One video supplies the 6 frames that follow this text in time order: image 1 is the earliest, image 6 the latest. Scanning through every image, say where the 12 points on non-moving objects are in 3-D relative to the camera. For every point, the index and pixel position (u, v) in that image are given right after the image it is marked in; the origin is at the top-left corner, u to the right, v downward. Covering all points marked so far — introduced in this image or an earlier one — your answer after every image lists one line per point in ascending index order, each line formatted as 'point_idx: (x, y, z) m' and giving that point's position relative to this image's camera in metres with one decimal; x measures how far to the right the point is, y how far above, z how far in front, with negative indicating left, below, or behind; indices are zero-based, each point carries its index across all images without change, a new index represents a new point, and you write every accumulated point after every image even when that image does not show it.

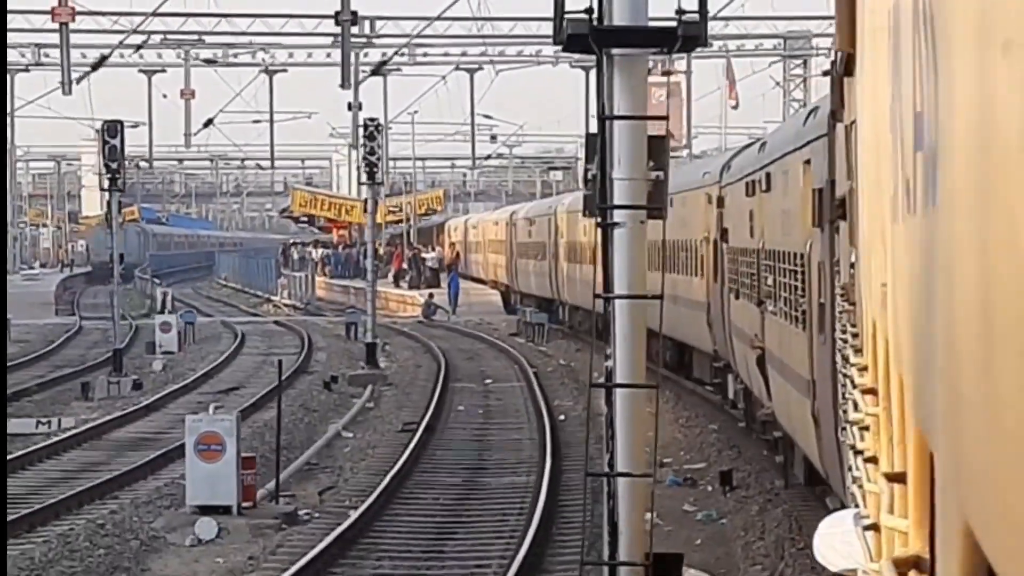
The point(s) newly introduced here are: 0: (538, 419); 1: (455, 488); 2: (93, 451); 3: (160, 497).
0: (+0.3, -1.5, +19.7) m
1: (-0.5, -1.8, +14.9) m
2: (-4.3, -1.7, +17.4) m
3: (-2.9, -1.7, +14.0) m
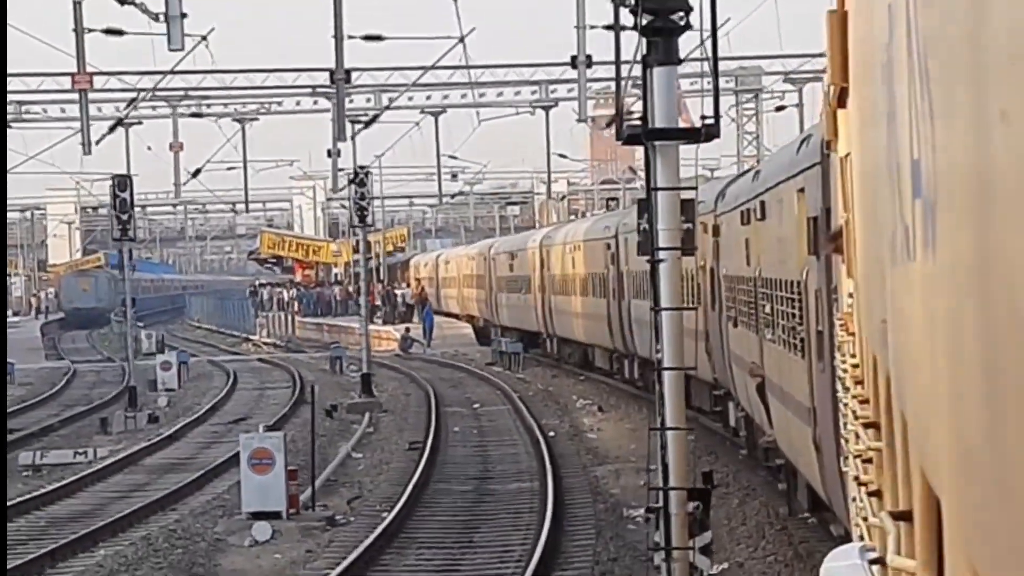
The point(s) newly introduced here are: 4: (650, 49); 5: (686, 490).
0: (+0.2, -1.9, +21.7) m
1: (-0.4, -2.0, +16.9) m
2: (-4.3, -2.1, +19.3) m
3: (-2.8, -2.1, +15.9) m
4: (+0.6, +1.0, +7.0) m
5: (+0.8, -0.9, +7.3) m
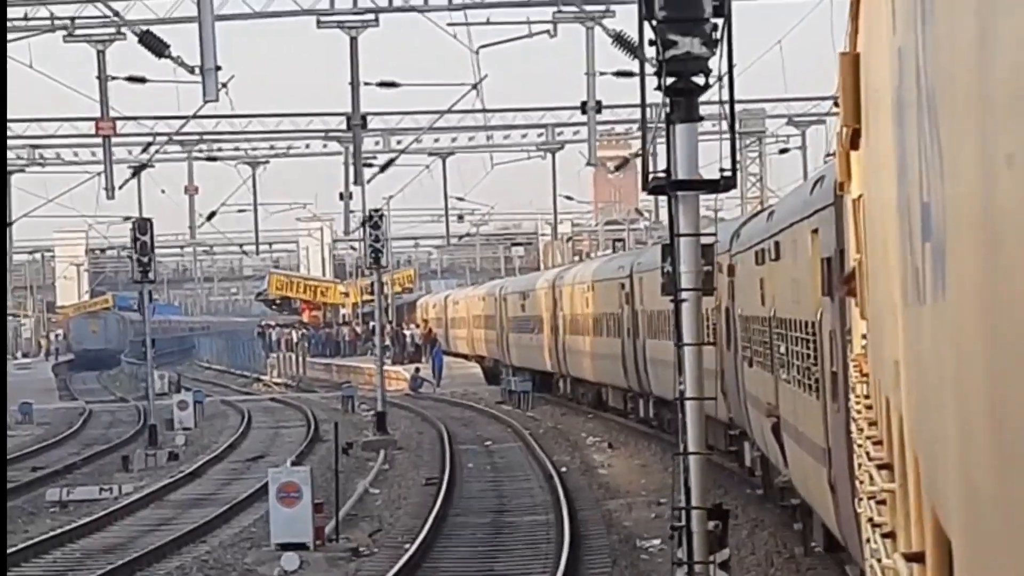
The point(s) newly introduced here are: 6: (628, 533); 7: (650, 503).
0: (+0.4, -2.4, +22.3) m
1: (-0.3, -2.5, +17.5) m
2: (-4.1, -2.6, +19.9) m
3: (-2.6, -2.5, +16.5) m
4: (+0.7, +0.8, +7.7) m
5: (+0.9, -1.1, +8.0) m
6: (+1.1, -2.4, +16.6) m
7: (+1.5, -2.4, +18.7) m
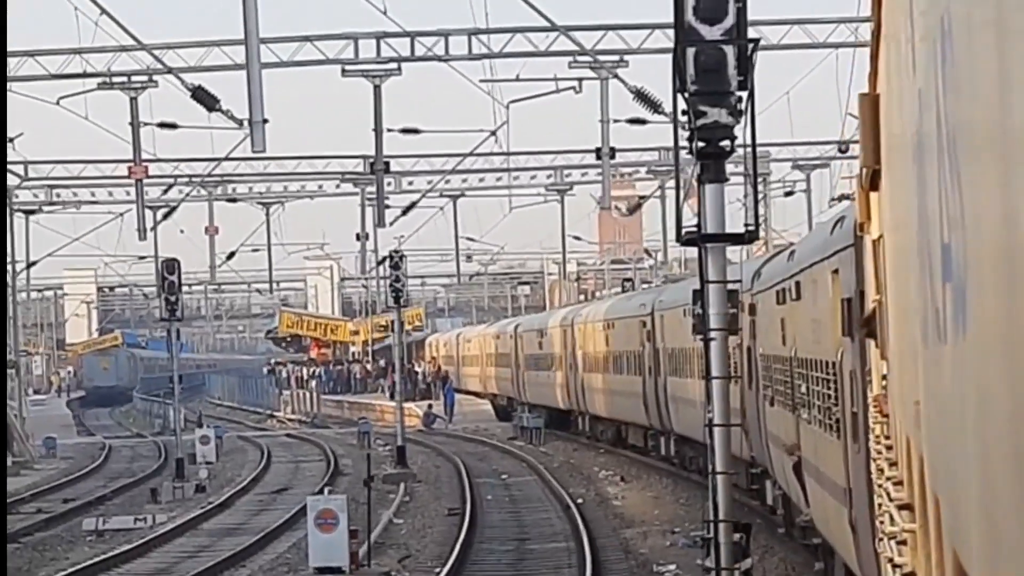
0: (+0.7, -3.0, +23.2) m
1: (0.0, -2.9, +18.4) m
2: (-3.9, -3.1, +20.8) m
3: (-2.4, -2.9, +17.4) m
4: (+1.0, +0.6, +8.6) m
5: (+1.2, -1.3, +8.9) m
6: (+1.4, -2.8, +17.5) m
7: (+1.8, -2.8, +19.6) m
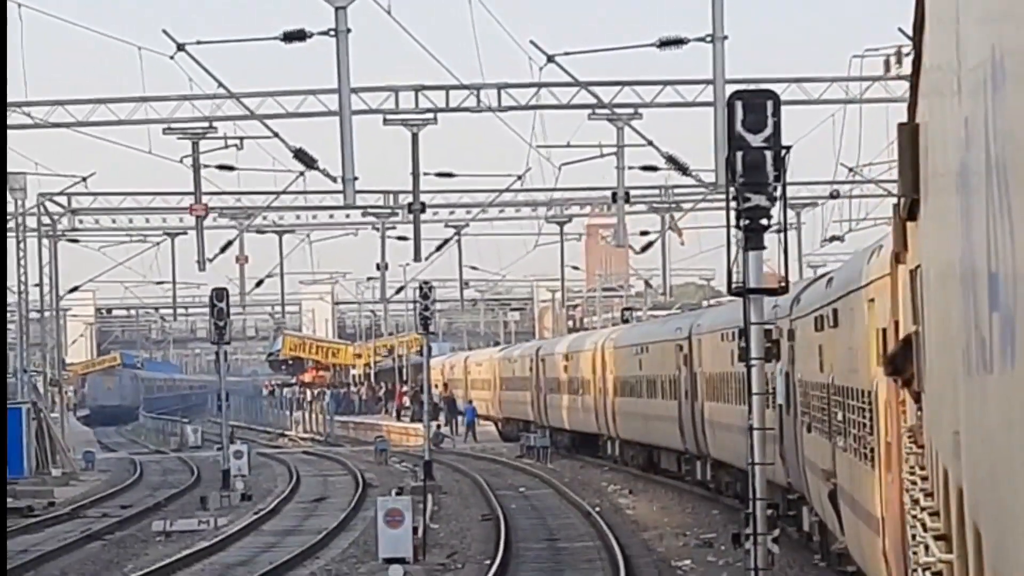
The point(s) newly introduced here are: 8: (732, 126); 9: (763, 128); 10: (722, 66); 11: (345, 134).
0: (+1.0, -3.4, +25.8) m
1: (+0.4, -3.3, +21.0) m
2: (-3.5, -3.5, +23.4) m
3: (-2.0, -3.2, +20.0) m
4: (+1.6, +0.4, +11.3) m
5: (+1.7, -1.5, +11.6) m
6: (+1.8, -3.2, +20.2) m
7: (+2.2, -3.3, +22.2) m
8: (+1.4, +1.1, +11.0) m
9: (+1.6, +1.0, +11.0) m
10: (+2.2, +2.3, +17.4) m
11: (-1.7, +1.6, +17.4) m
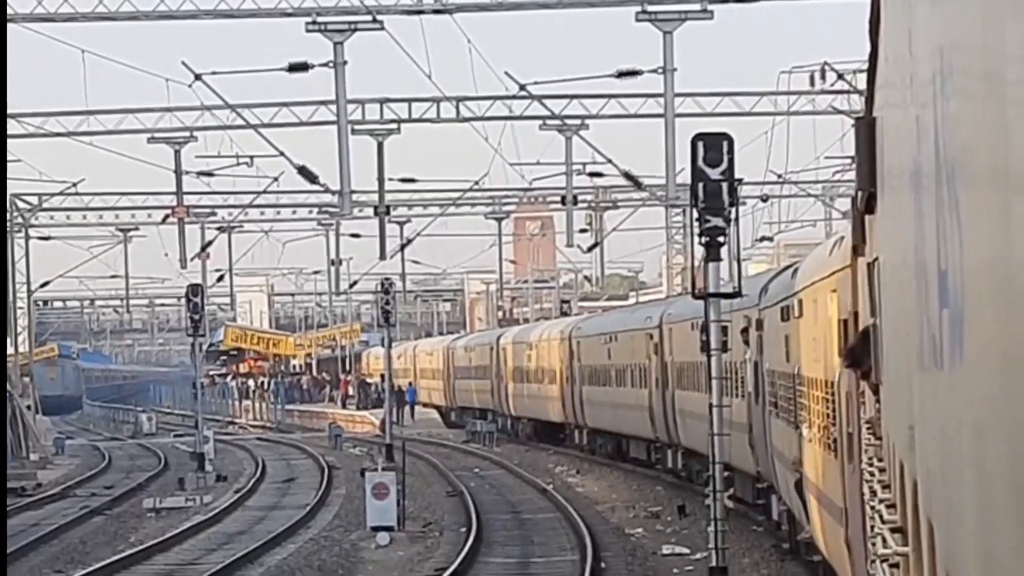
0: (+0.4, -3.4, +28.3) m
1: (0.0, -3.2, +23.5) m
2: (-4.0, -3.4, +25.7) m
3: (-2.4, -3.2, +22.4) m
4: (+1.6, +0.3, +13.9) m
5: (+1.7, -1.6, +14.1) m
6: (+1.4, -3.2, +22.7) m
7: (+1.7, -3.2, +24.8) m
8: (+1.5, +1.0, +13.5) m
9: (+1.7, +1.0, +13.5) m
10: (+1.9, +2.3, +20.0) m
11: (-2.0, +1.6, +19.8) m
